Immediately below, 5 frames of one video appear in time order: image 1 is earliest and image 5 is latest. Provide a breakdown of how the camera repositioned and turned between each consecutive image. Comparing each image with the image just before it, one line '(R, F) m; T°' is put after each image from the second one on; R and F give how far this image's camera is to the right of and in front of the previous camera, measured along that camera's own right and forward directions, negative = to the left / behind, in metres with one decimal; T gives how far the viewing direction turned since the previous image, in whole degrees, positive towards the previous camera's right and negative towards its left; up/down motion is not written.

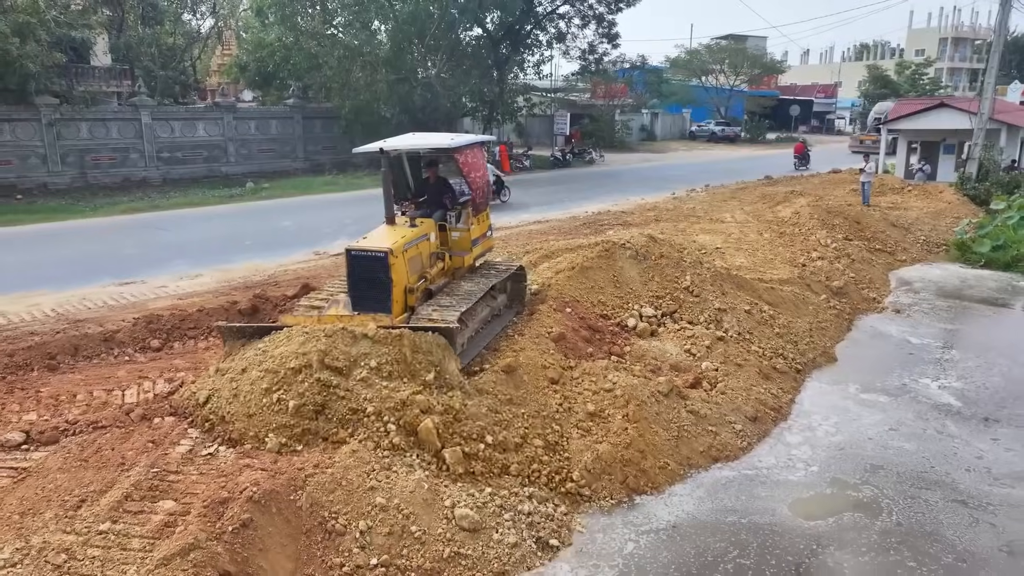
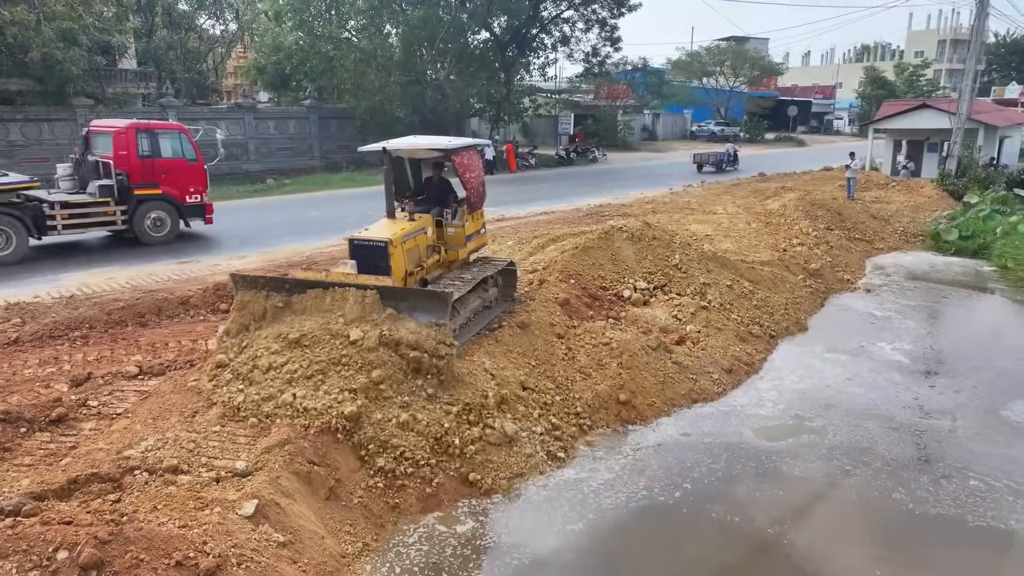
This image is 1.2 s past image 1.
(-0.1, -1.3) m; 0°
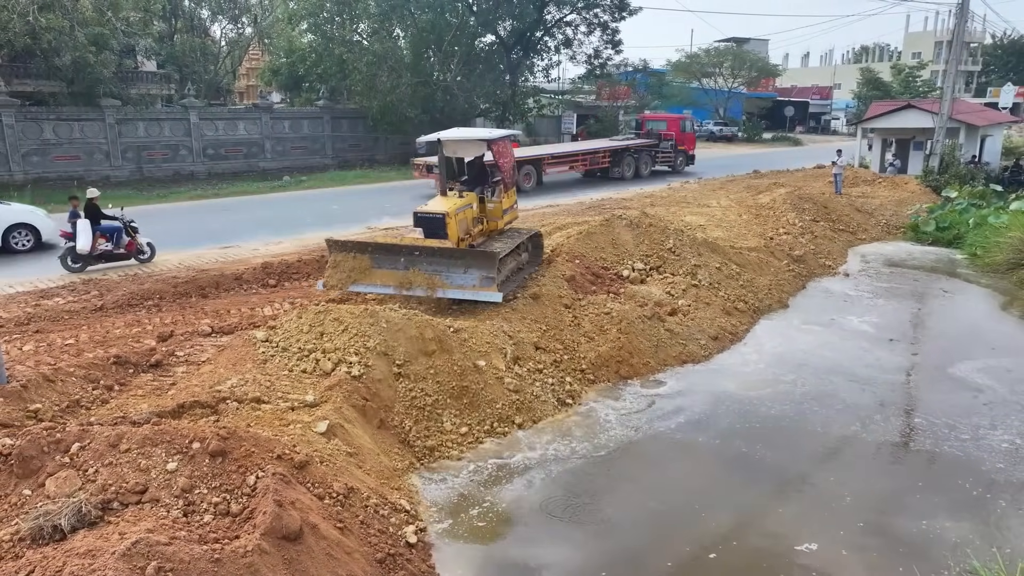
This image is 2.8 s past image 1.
(-0.1, -1.1) m; 0°
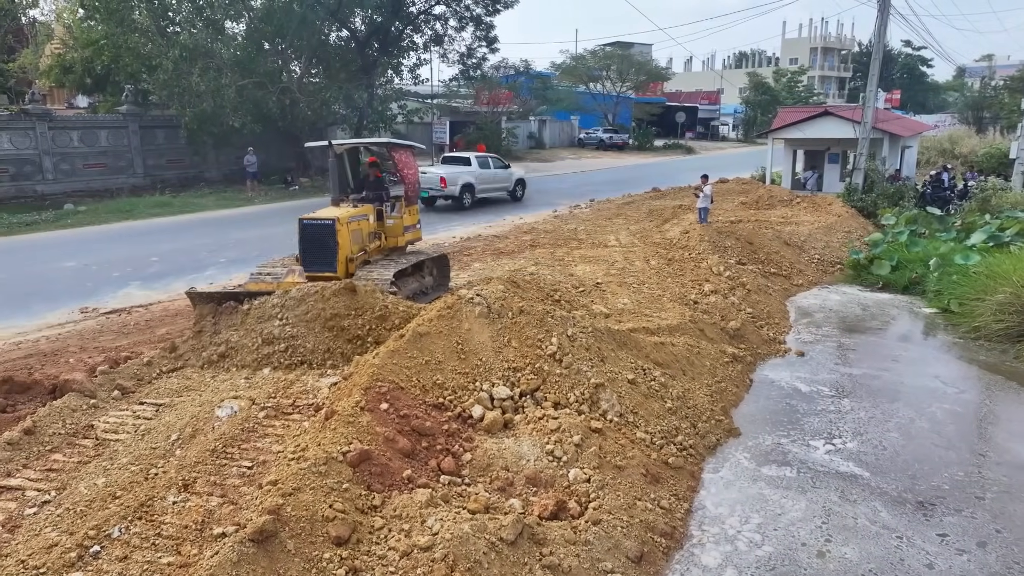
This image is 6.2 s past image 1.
(0.0, +0.2) m; -2°
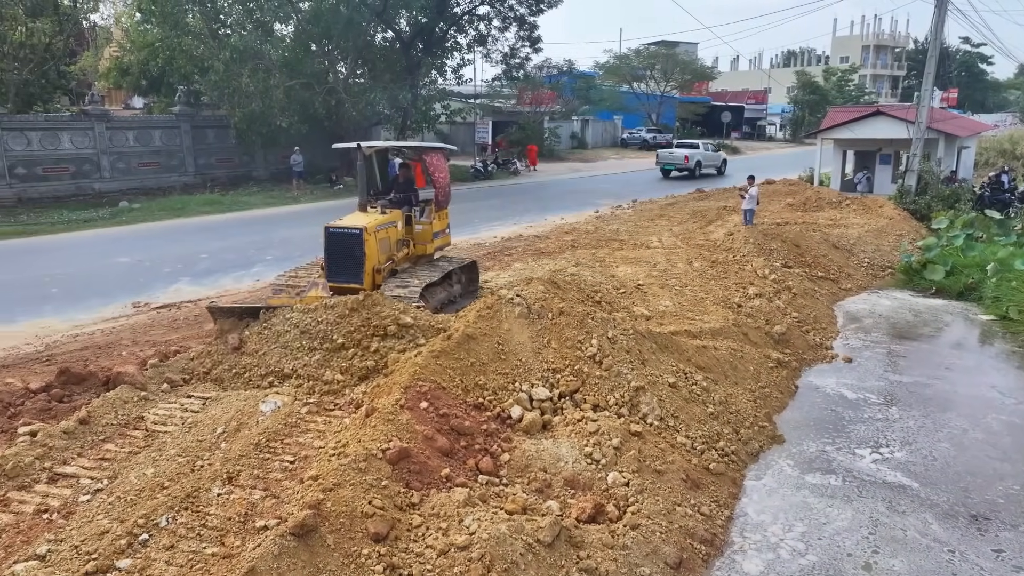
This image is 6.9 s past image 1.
(0.0, 0.0) m; -3°
